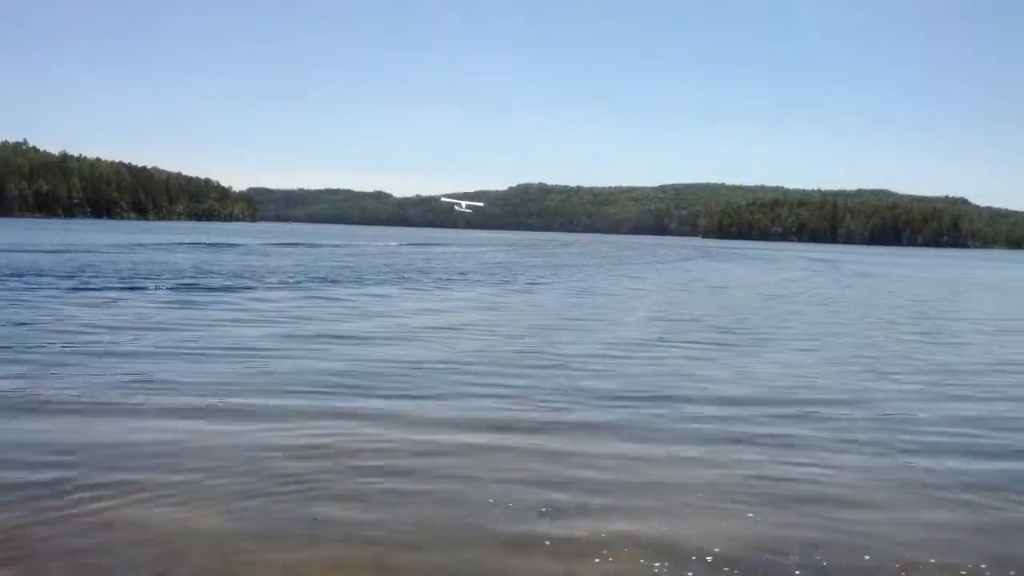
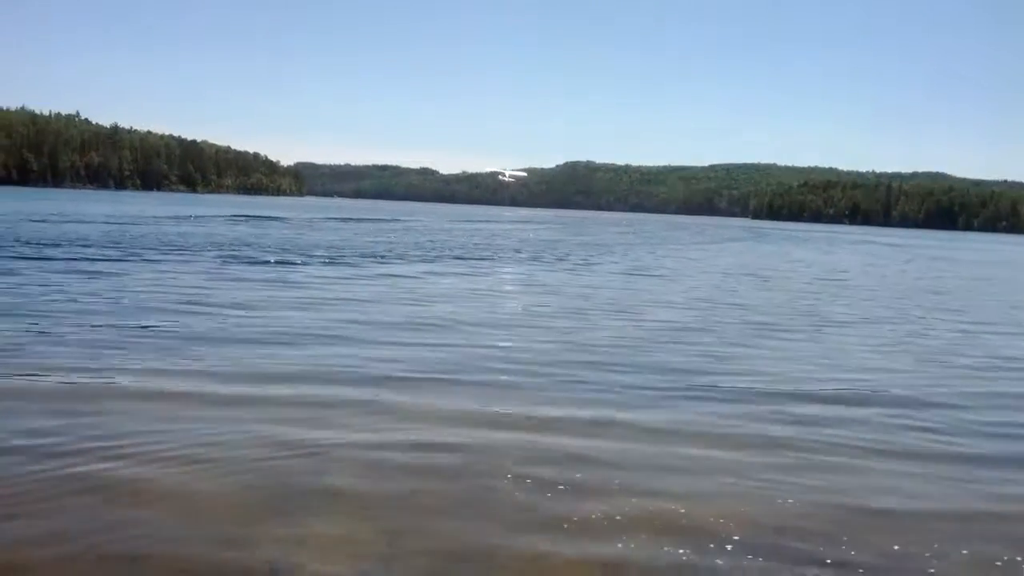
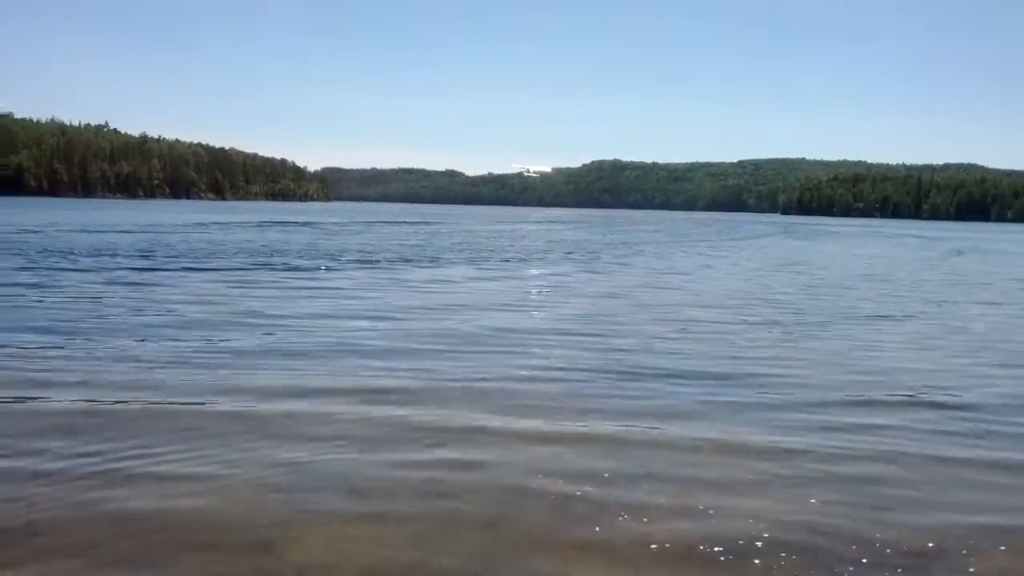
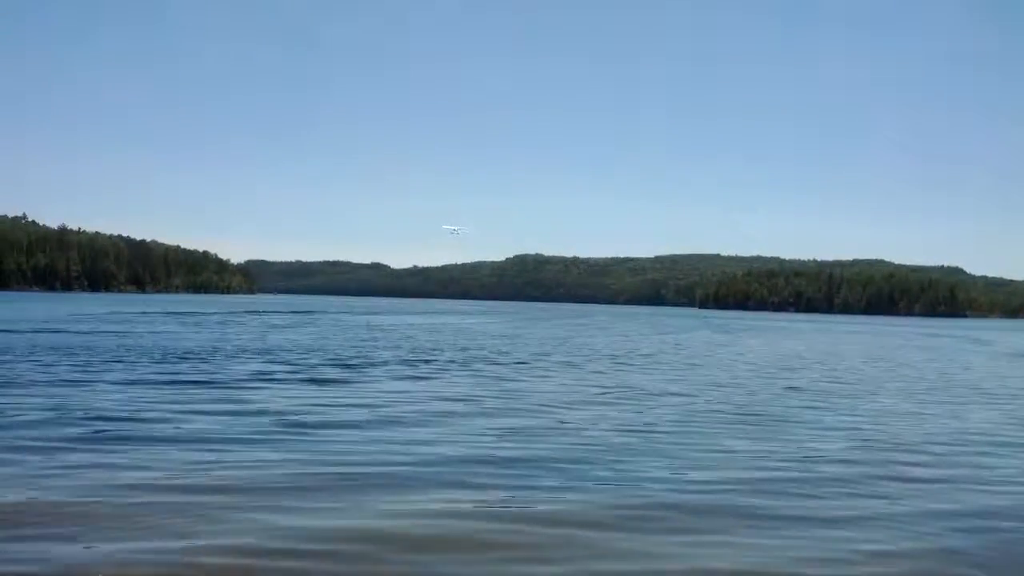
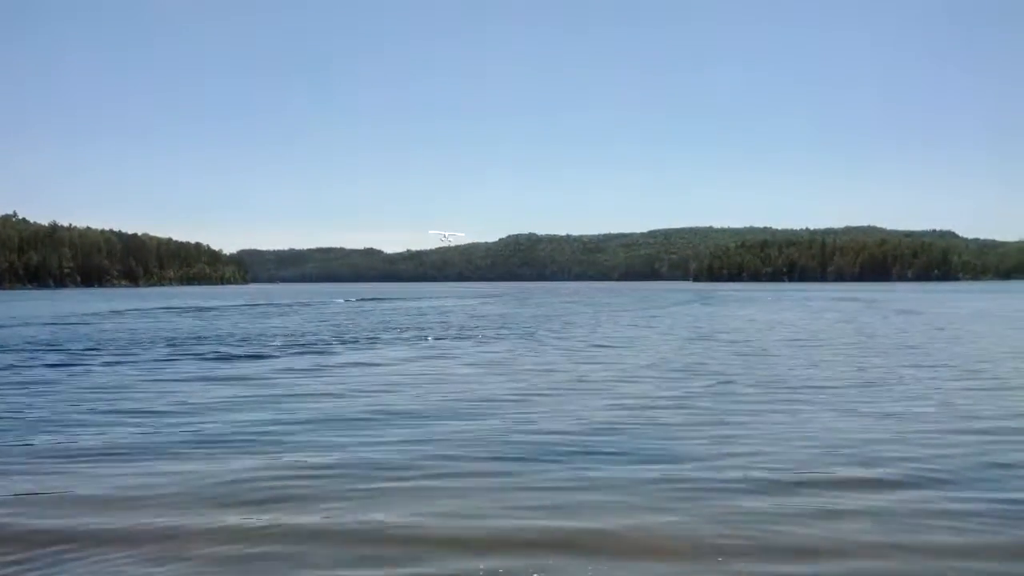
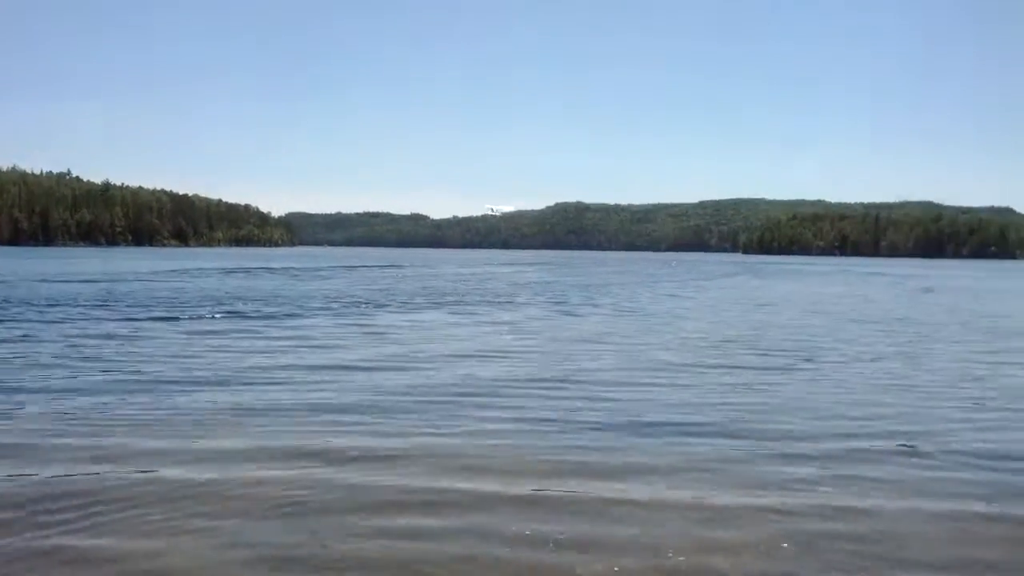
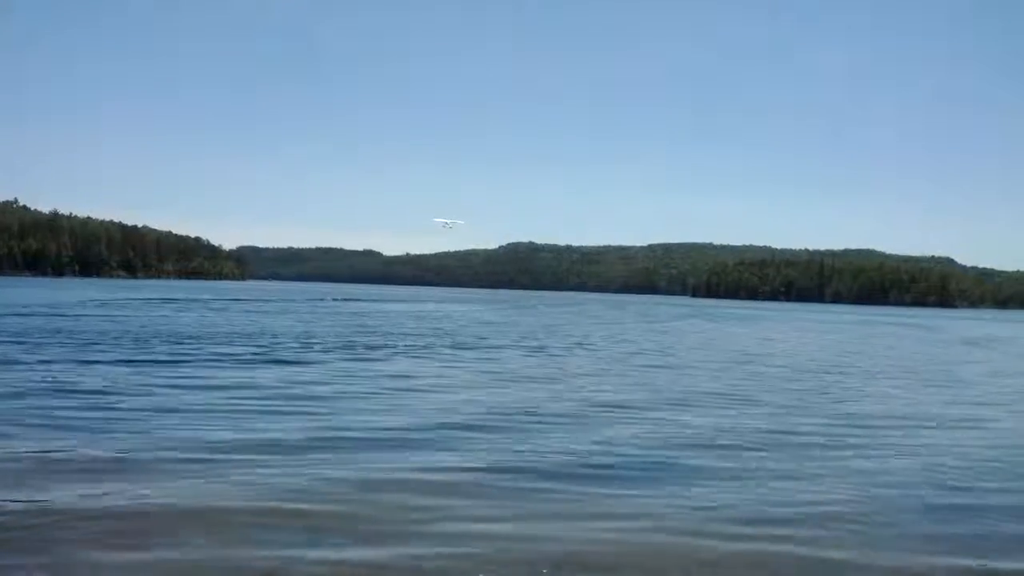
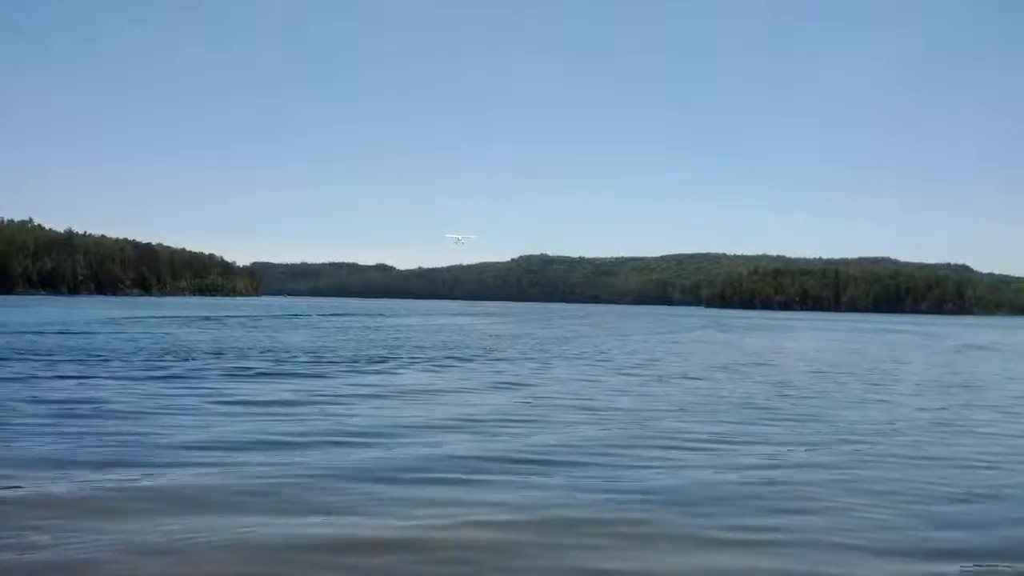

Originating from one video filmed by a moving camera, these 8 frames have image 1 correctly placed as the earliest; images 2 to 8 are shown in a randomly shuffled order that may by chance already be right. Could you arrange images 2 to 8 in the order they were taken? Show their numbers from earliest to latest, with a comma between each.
2, 3, 6, 5, 8, 7, 4
